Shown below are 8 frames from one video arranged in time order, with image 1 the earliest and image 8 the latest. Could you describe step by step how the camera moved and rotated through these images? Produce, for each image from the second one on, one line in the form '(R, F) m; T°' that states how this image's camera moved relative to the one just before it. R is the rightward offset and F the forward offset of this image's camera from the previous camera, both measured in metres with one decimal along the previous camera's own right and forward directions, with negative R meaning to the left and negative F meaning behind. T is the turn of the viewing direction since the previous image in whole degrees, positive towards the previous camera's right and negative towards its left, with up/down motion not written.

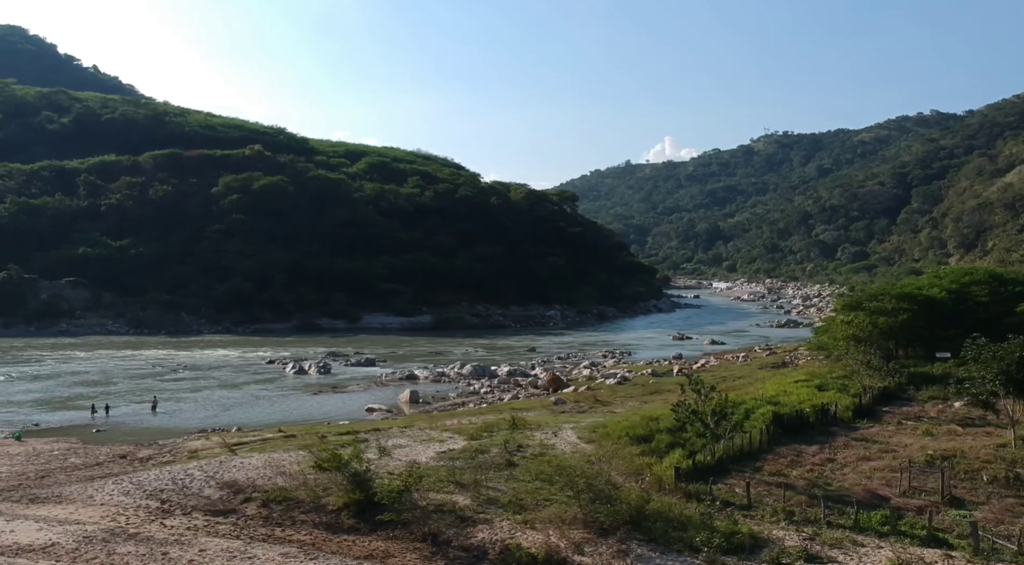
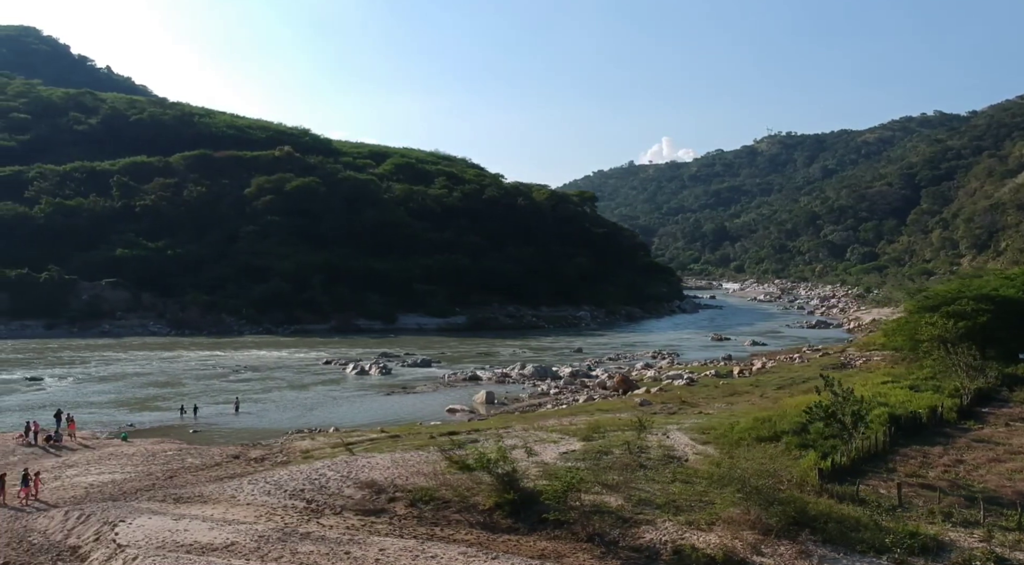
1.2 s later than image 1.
(-2.7, -0.2) m; 0°
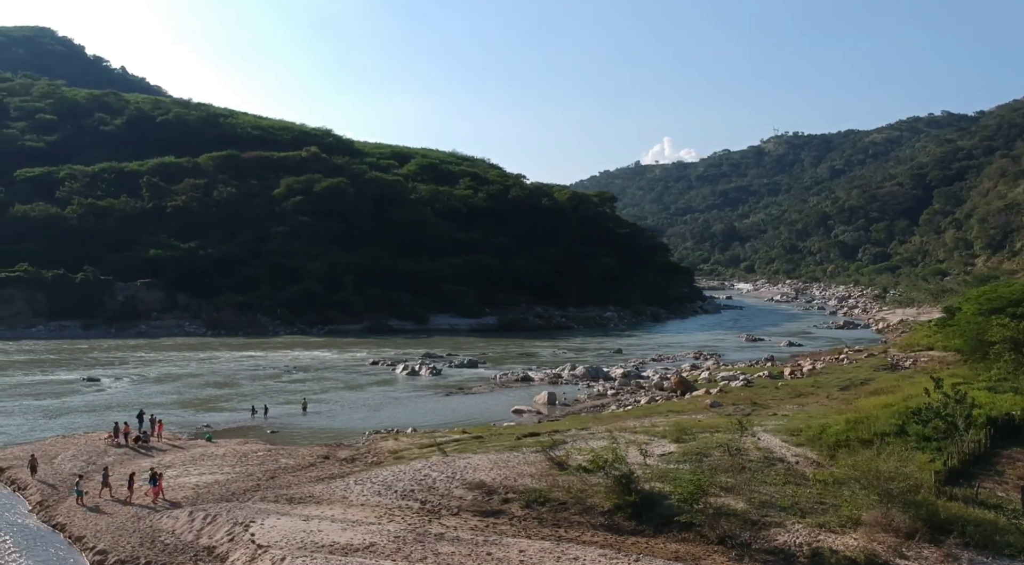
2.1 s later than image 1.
(-2.1, 0.0) m; 0°
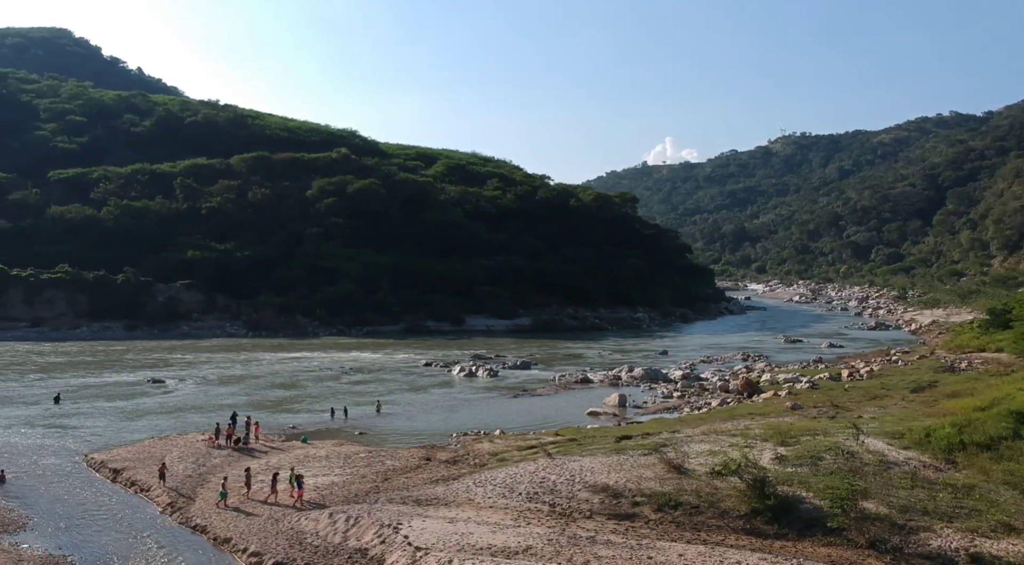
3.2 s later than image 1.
(-2.4, 0.0) m; 0°
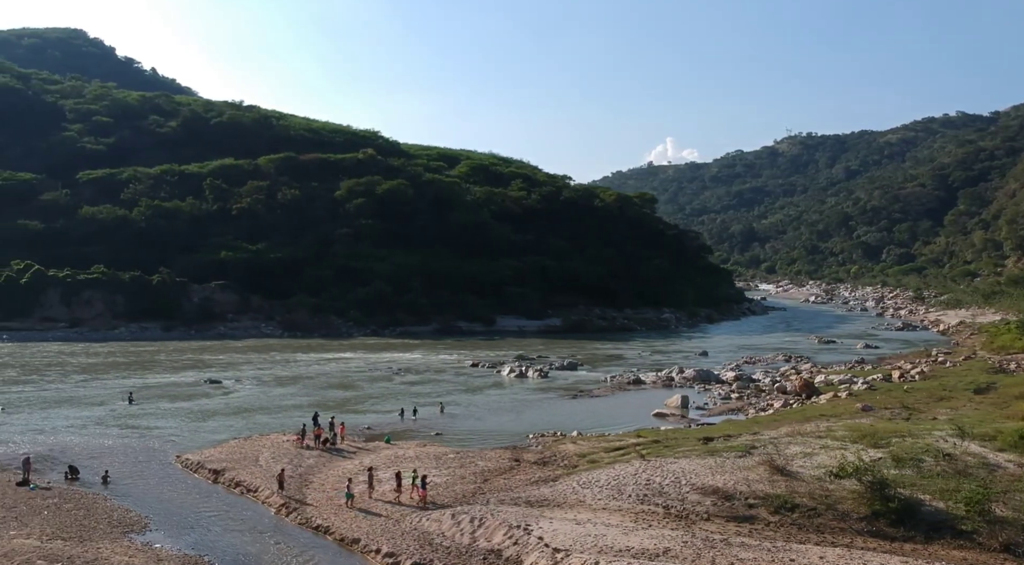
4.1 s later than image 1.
(-2.1, -0.1) m; 0°
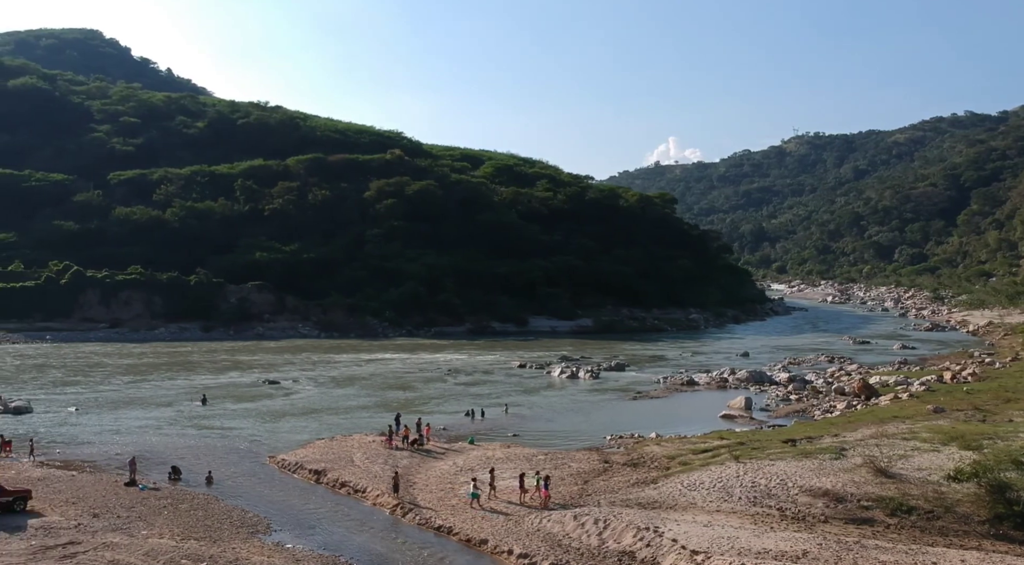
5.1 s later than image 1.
(-2.1, -0.1) m; 0°
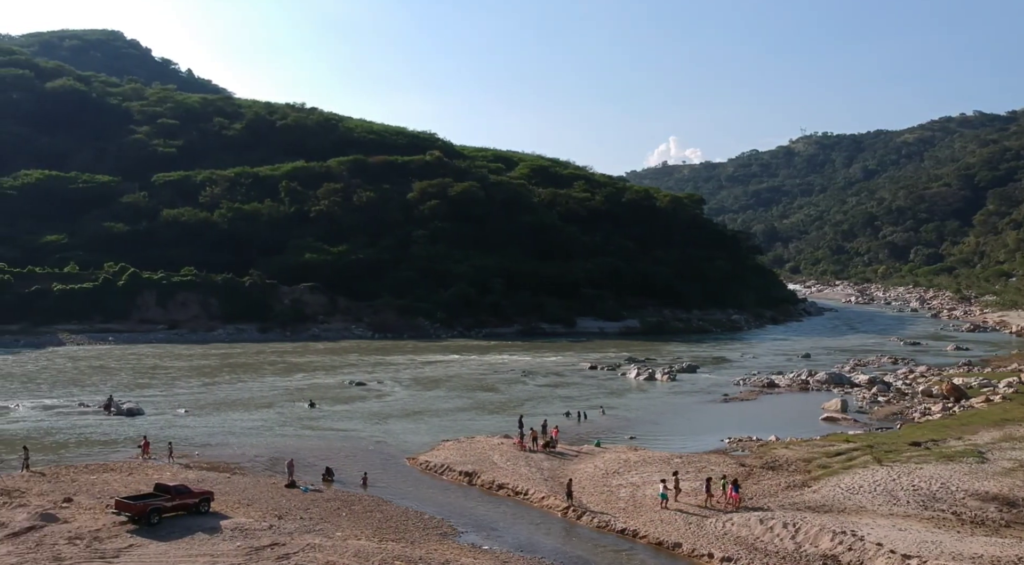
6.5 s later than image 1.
(-3.4, -0.2) m; 0°
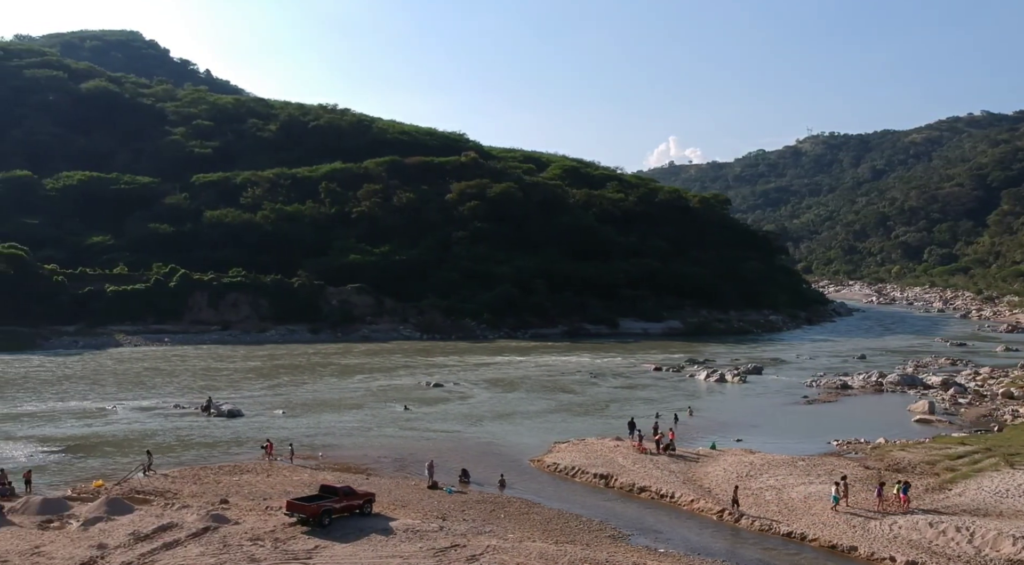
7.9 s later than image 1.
(-3.1, -0.1) m; 0°
